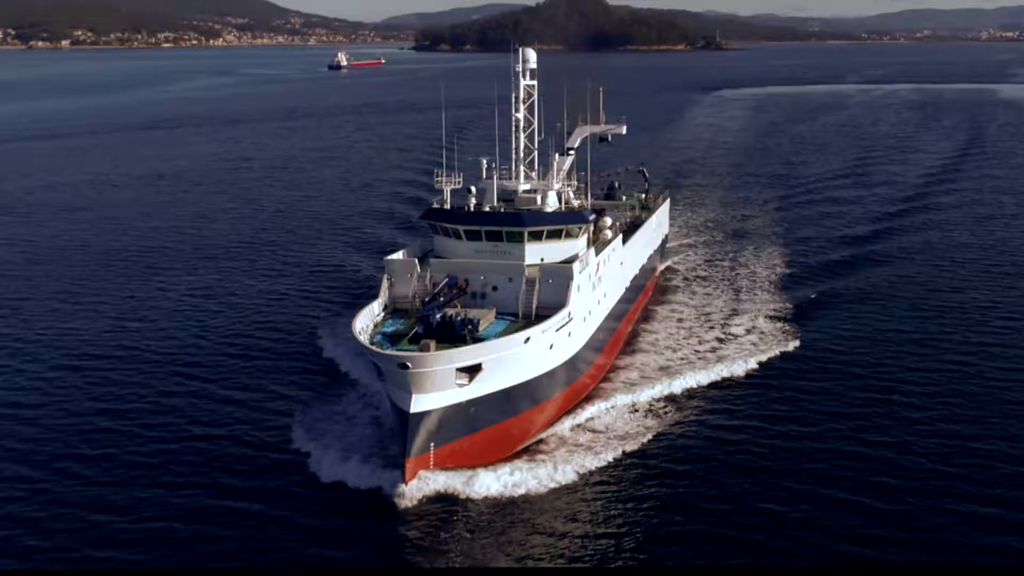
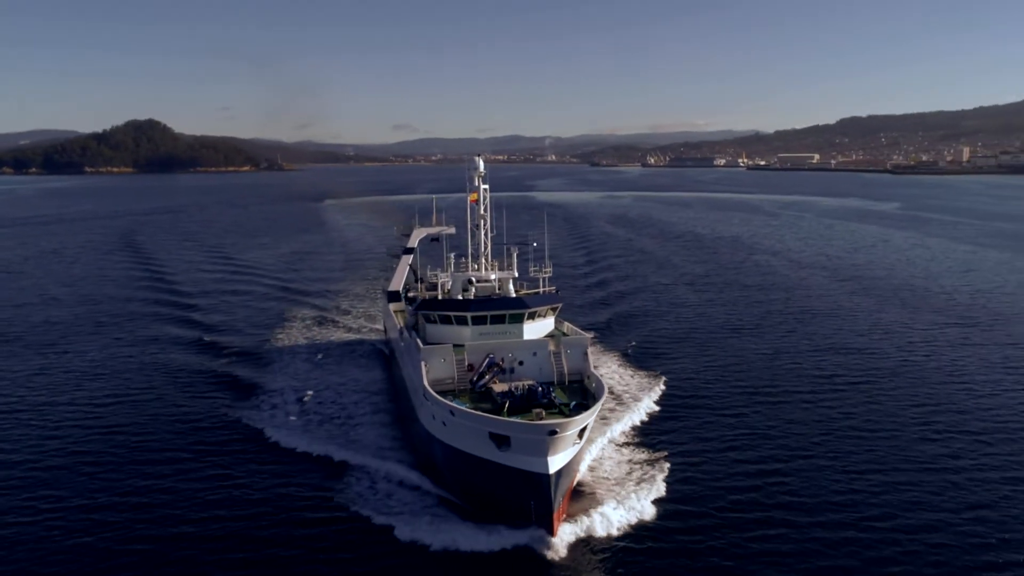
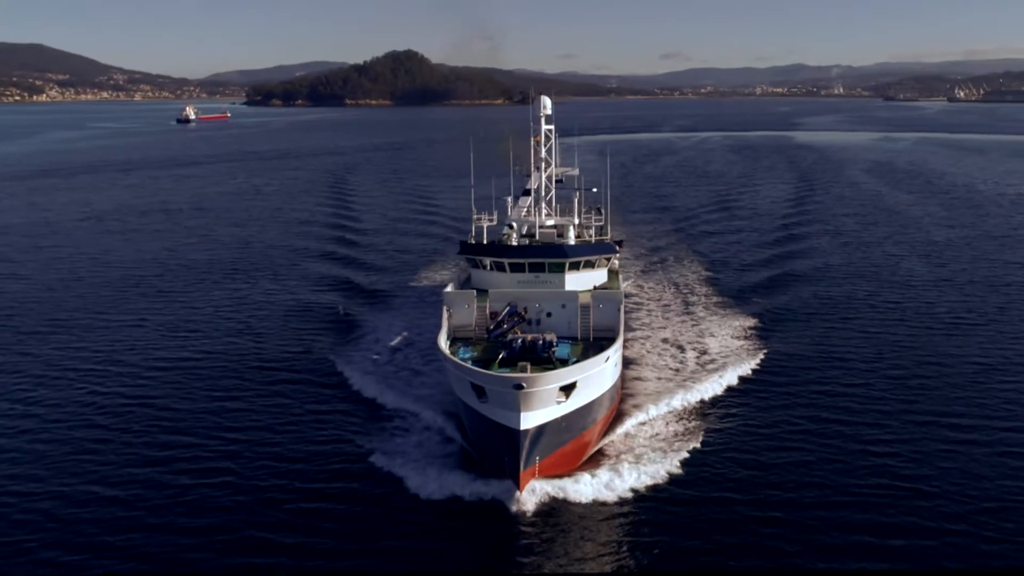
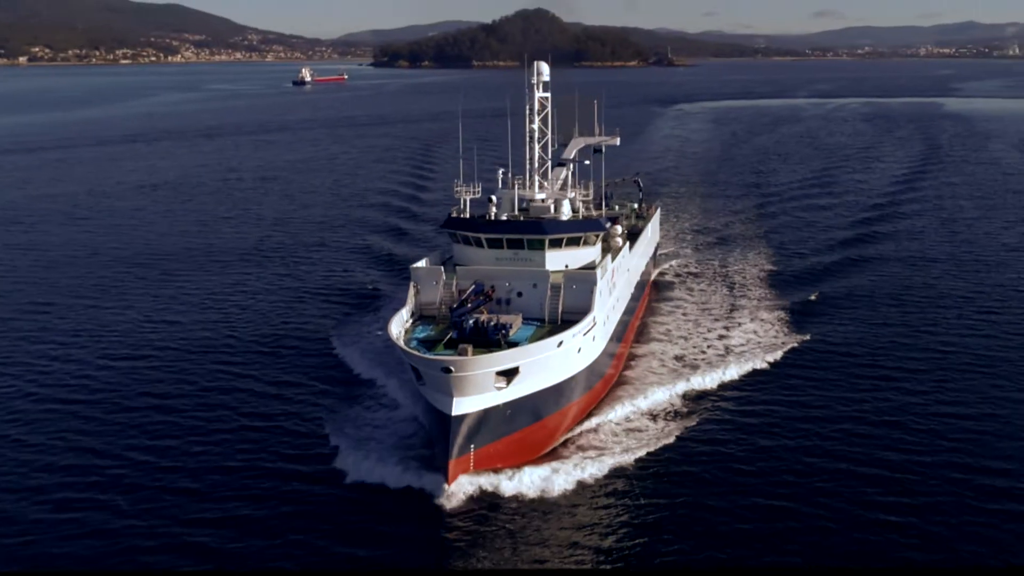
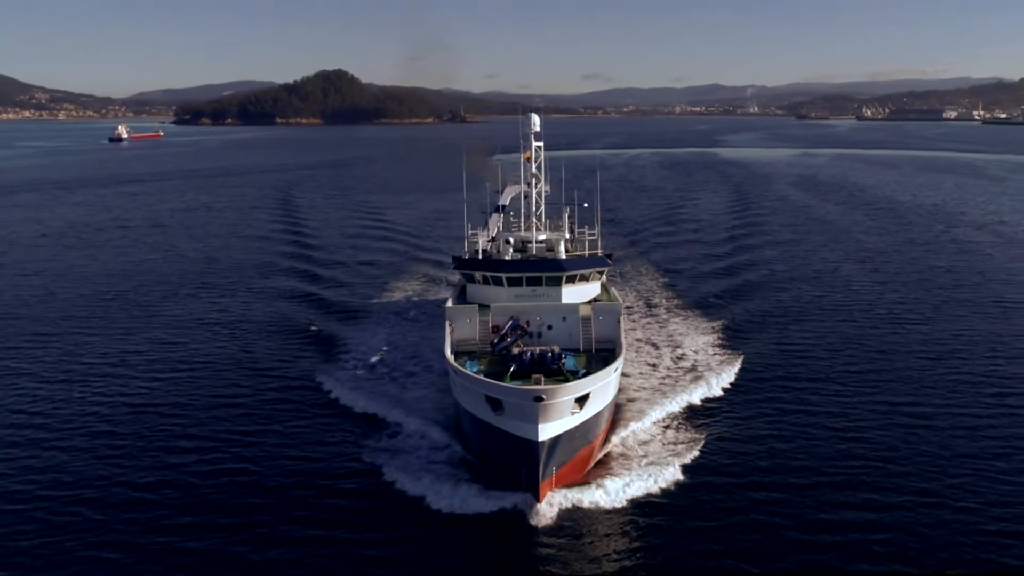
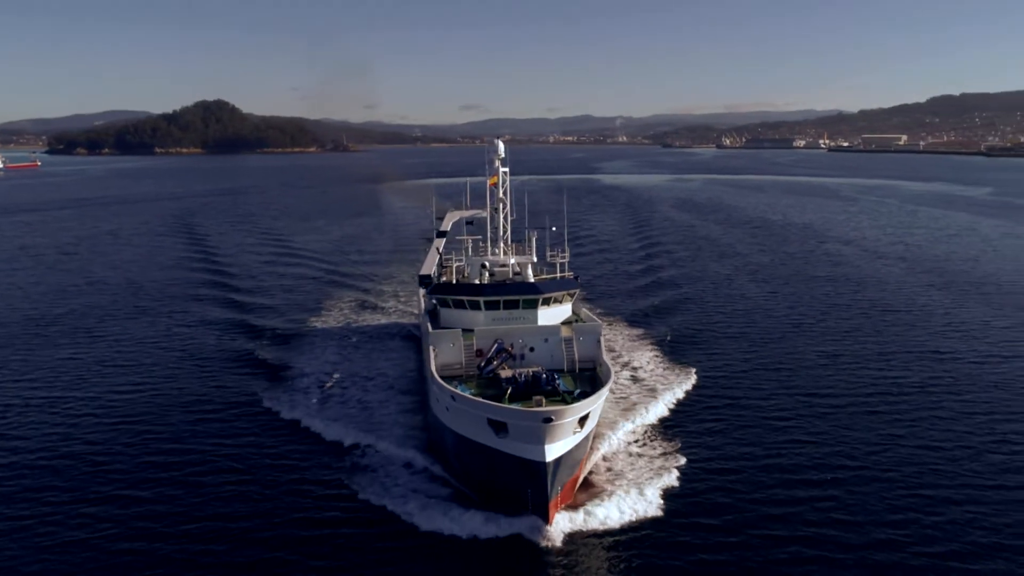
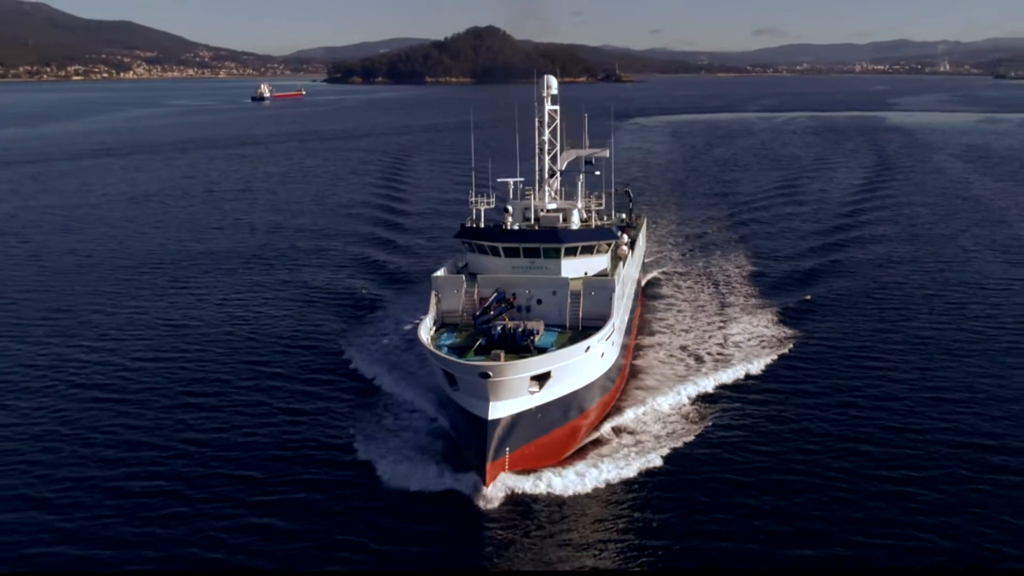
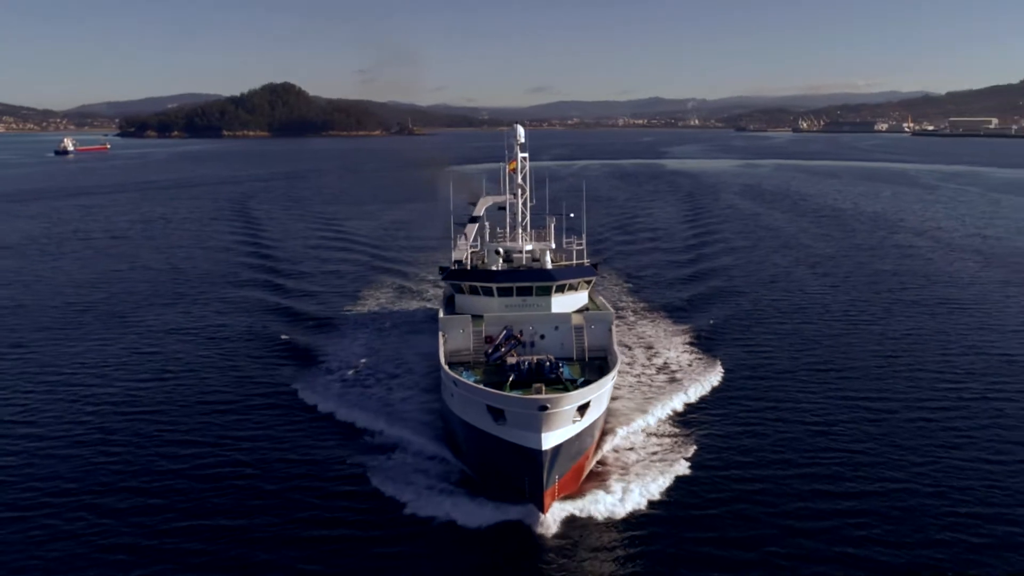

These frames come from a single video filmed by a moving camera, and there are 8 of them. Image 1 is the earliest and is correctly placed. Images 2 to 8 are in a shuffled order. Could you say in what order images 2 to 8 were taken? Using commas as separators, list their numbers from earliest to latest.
4, 7, 3, 5, 8, 6, 2
